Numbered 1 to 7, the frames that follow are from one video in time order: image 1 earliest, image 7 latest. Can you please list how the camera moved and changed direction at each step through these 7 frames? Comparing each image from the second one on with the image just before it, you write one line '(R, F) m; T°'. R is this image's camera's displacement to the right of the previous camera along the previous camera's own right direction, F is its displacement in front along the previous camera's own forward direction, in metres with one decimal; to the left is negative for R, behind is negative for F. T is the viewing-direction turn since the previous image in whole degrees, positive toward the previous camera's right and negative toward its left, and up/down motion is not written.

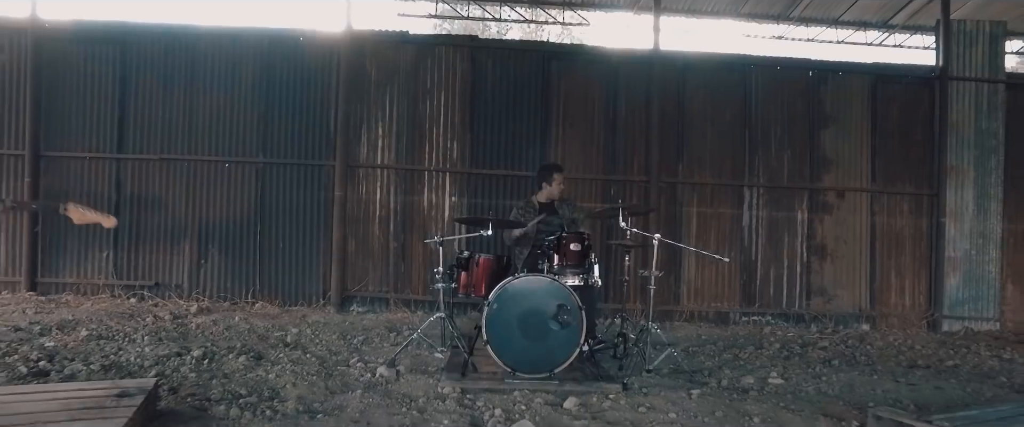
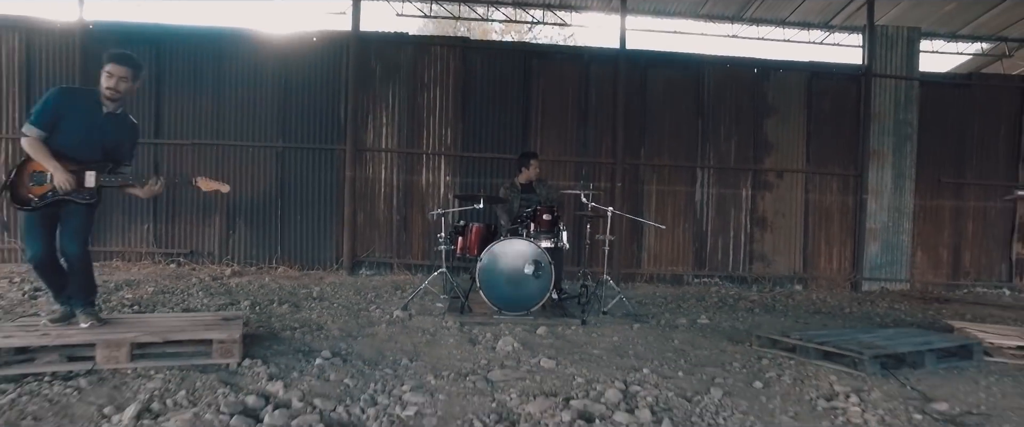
(0.0, -1.1) m; +1°
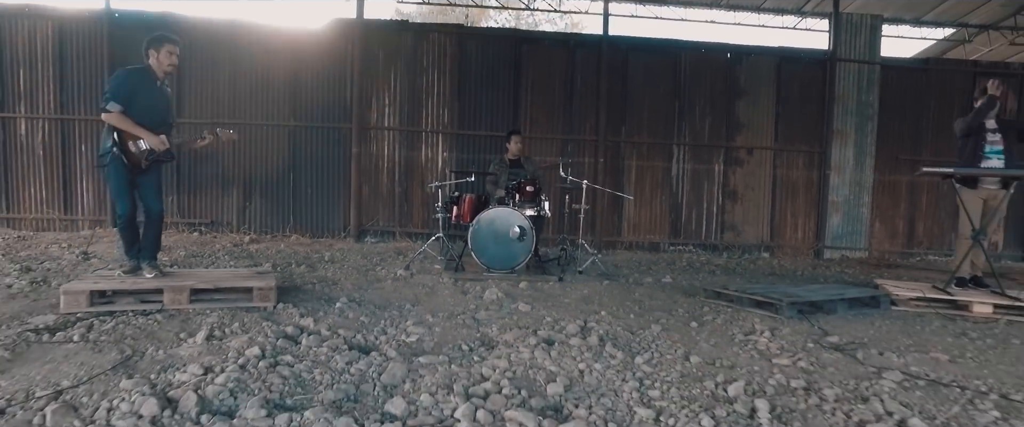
(+0.1, -0.7) m; 0°
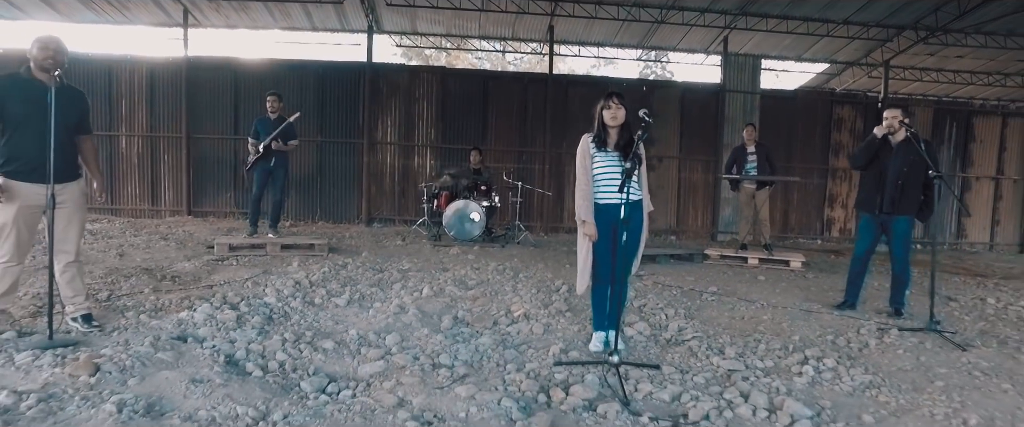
(+0.5, -2.9) m; 0°
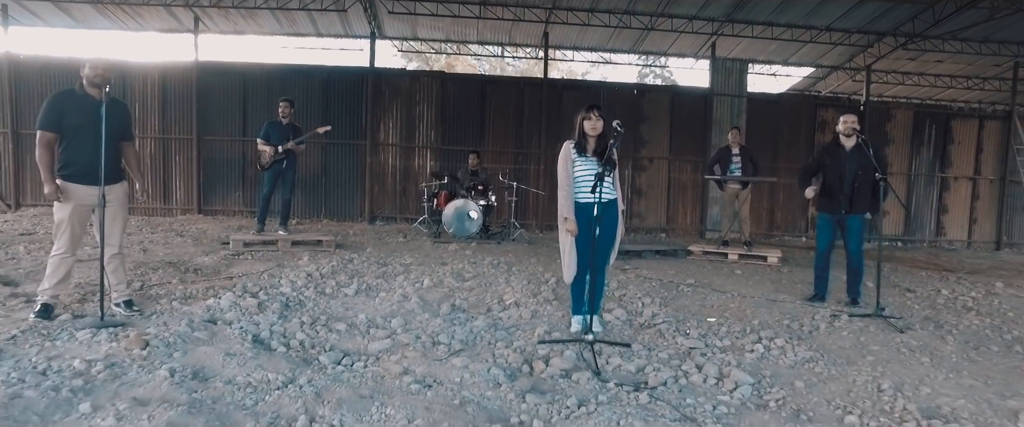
(+0.1, -0.5) m; 0°
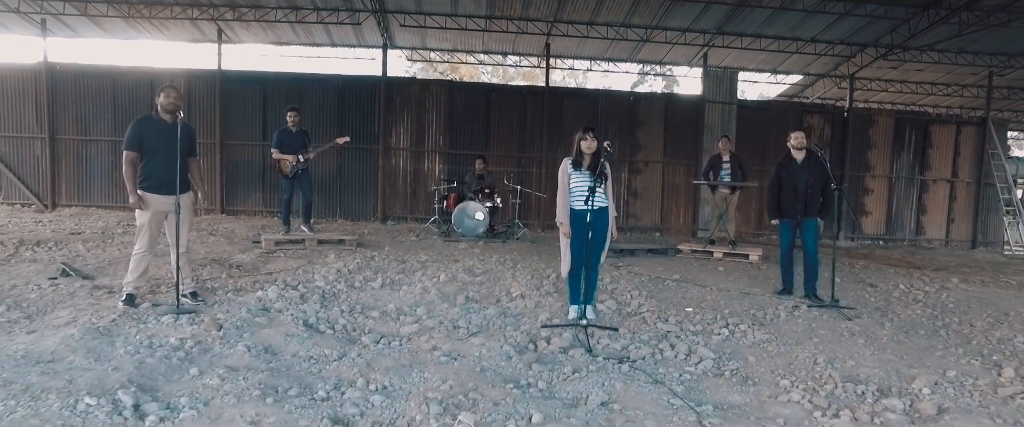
(0.0, -0.7) m; 0°
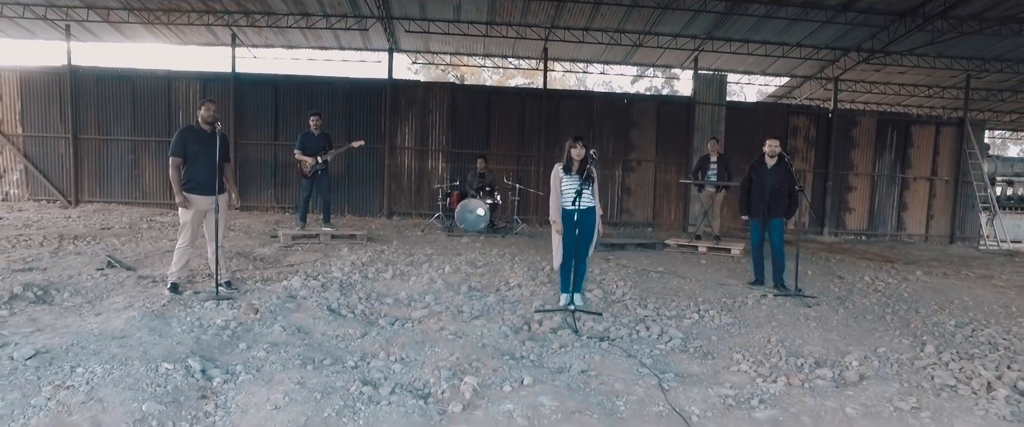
(0.0, -0.6) m; 0°
